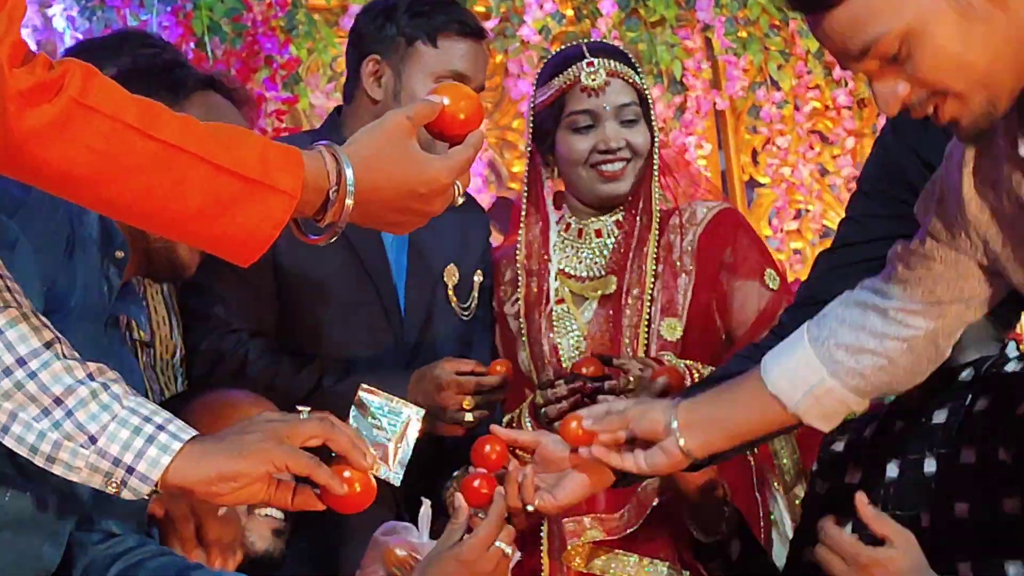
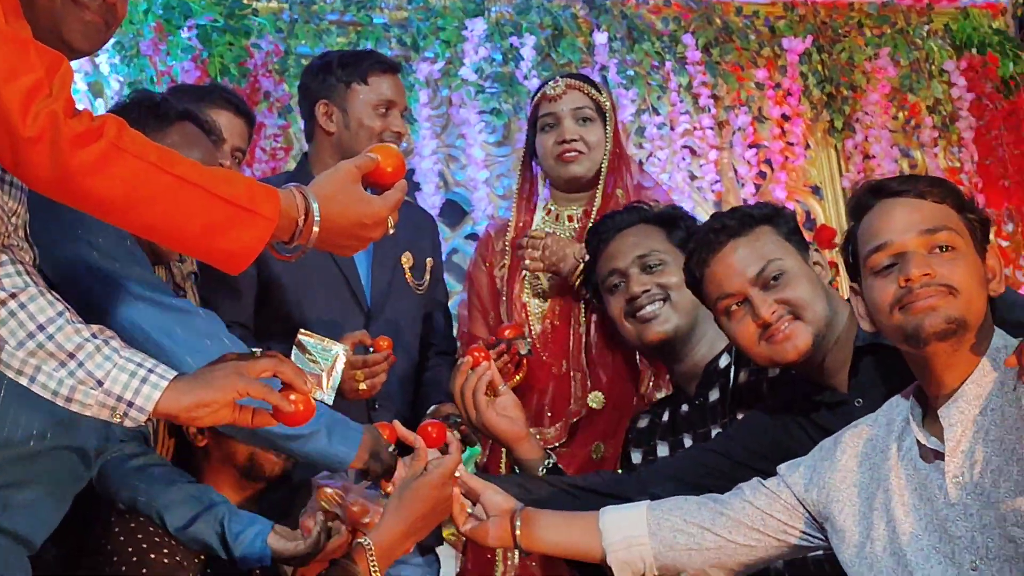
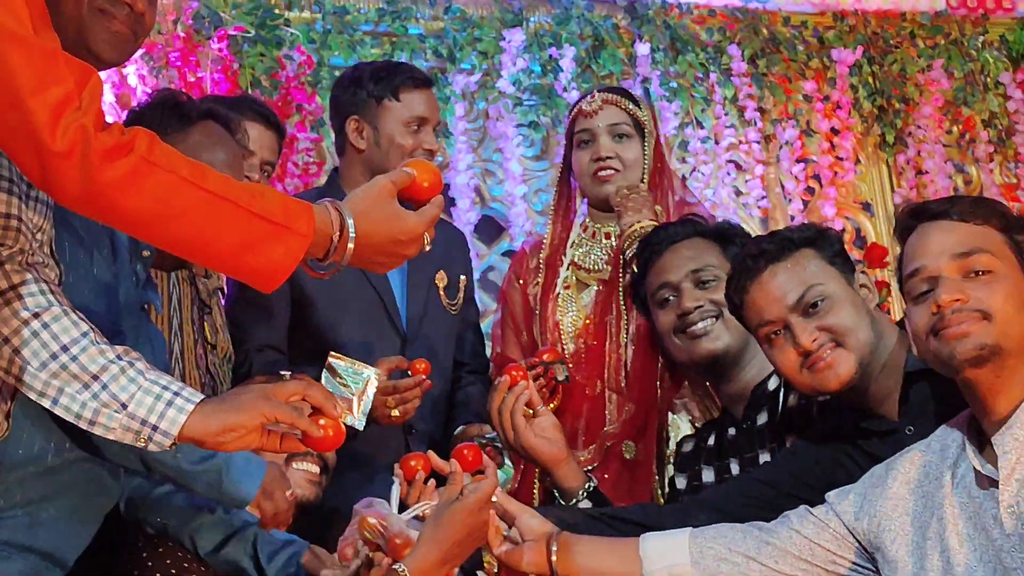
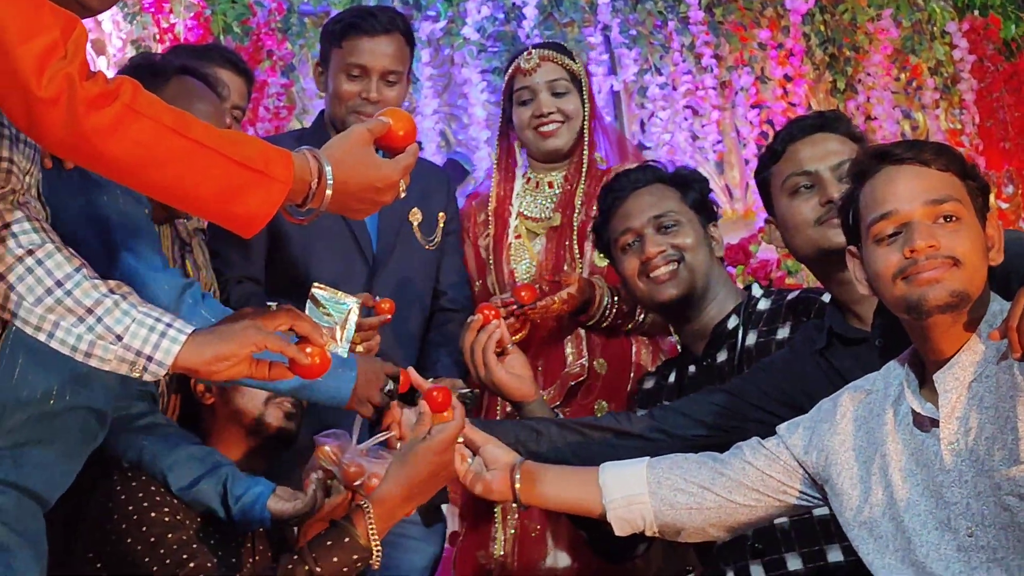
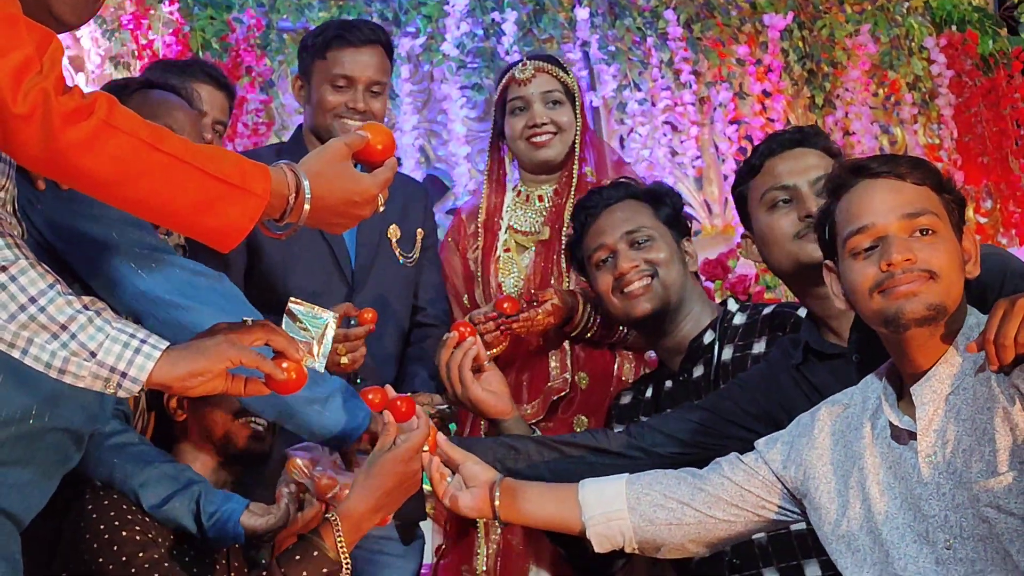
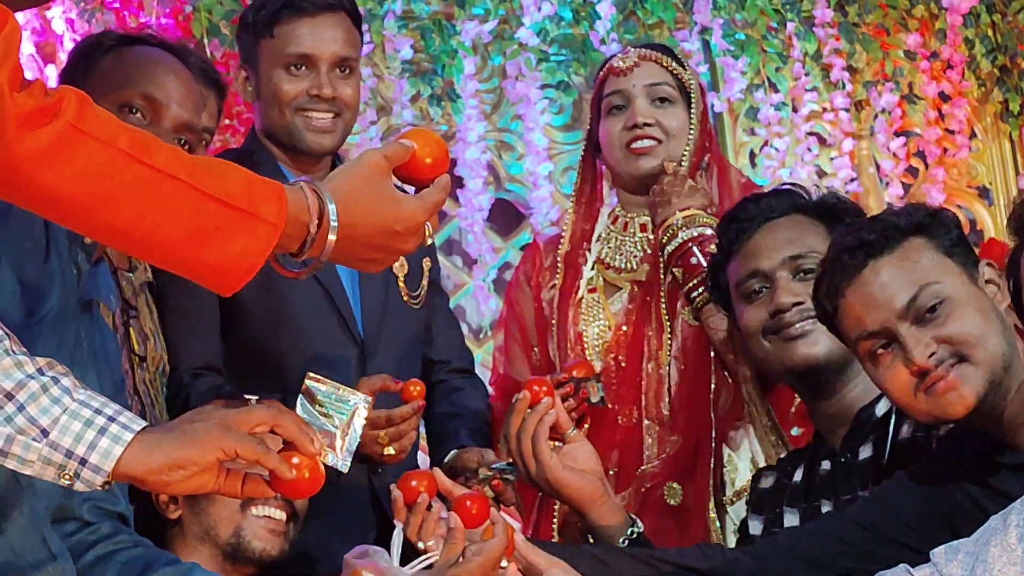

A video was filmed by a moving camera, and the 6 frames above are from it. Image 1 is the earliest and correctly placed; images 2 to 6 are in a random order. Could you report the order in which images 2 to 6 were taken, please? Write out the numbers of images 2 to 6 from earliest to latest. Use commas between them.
6, 3, 2, 5, 4
